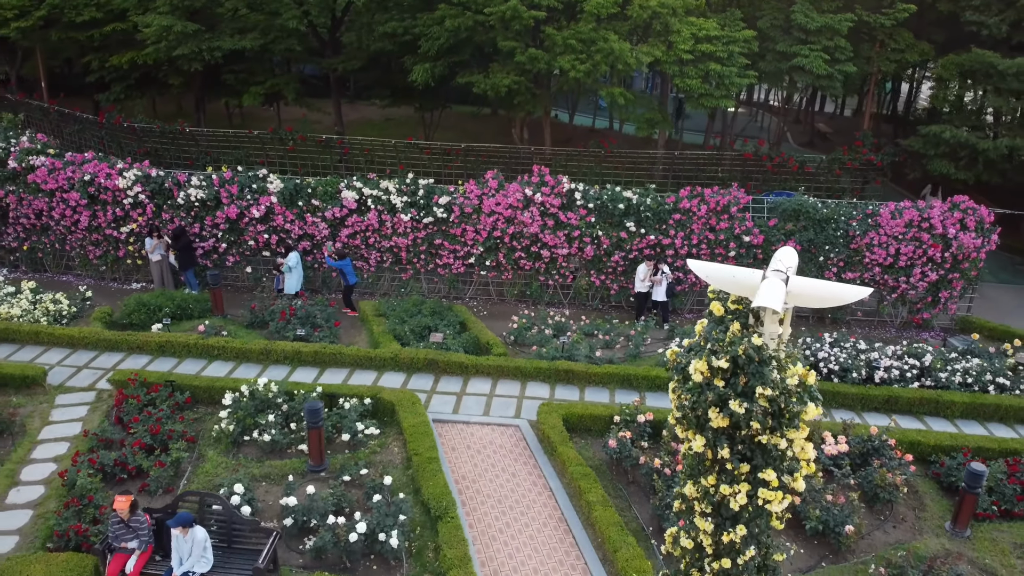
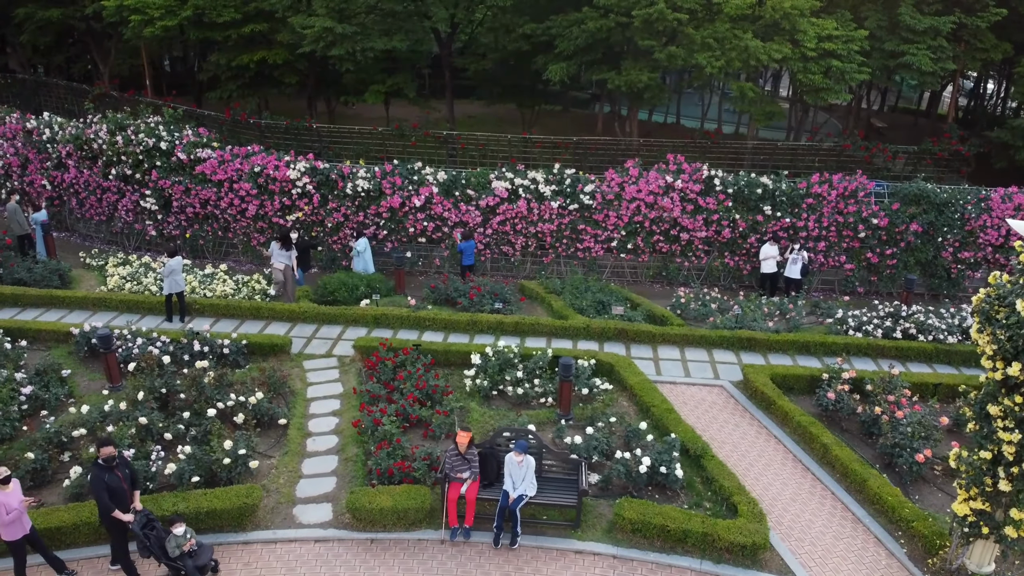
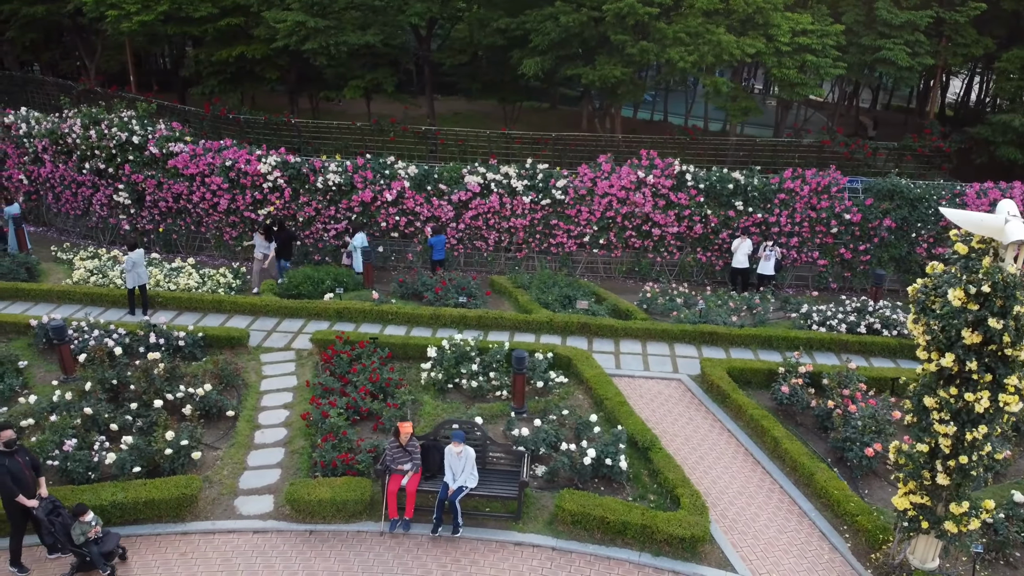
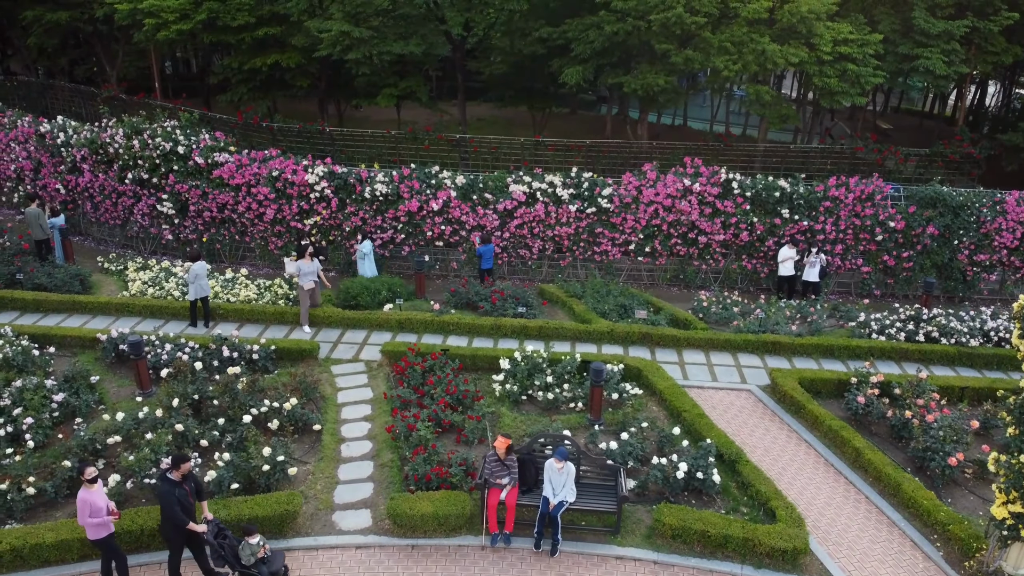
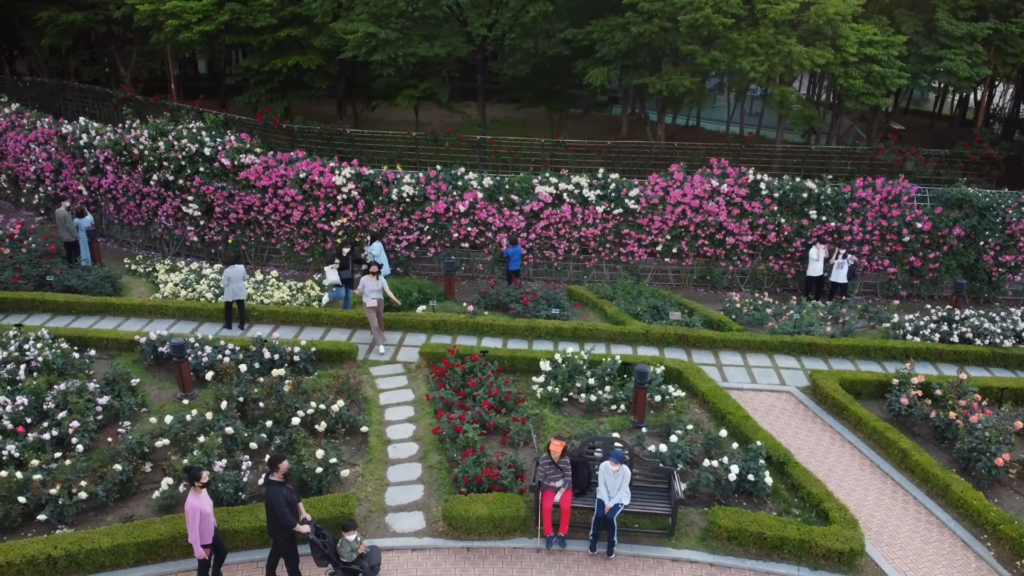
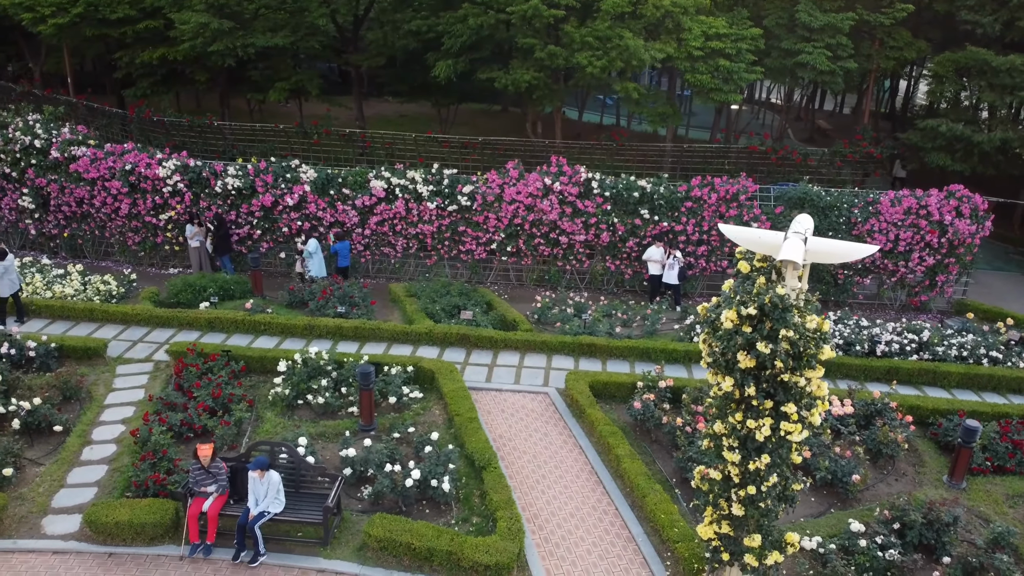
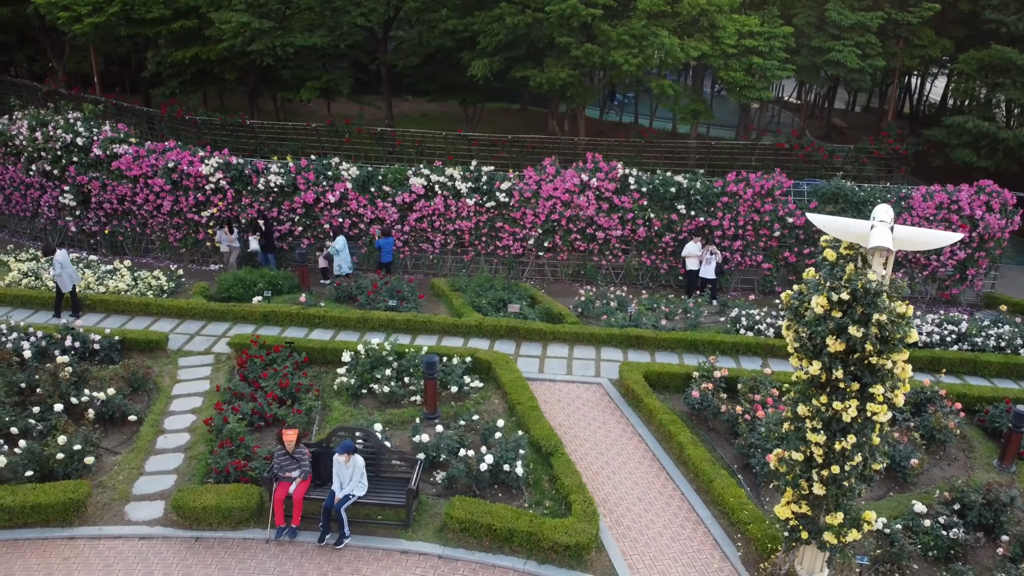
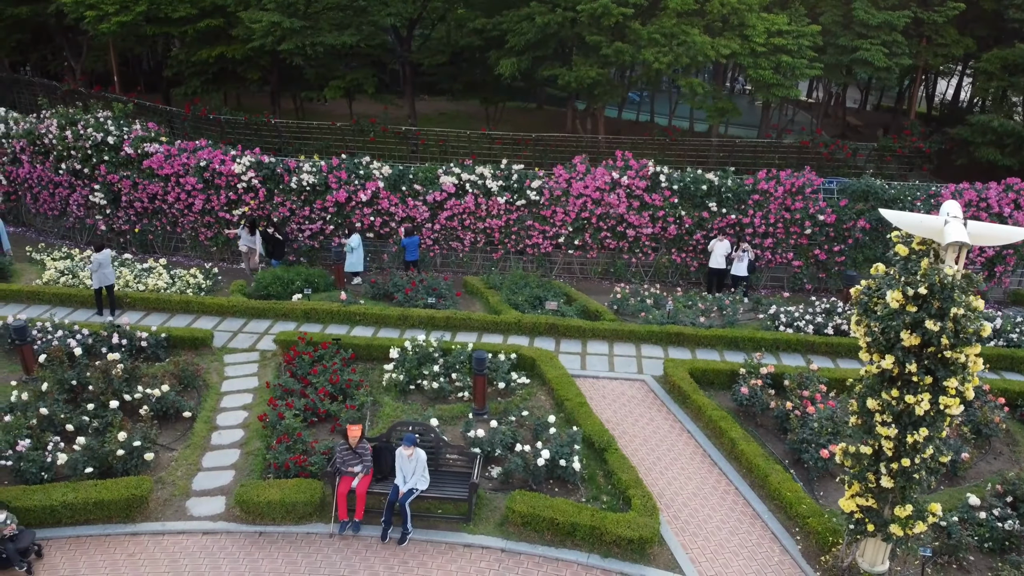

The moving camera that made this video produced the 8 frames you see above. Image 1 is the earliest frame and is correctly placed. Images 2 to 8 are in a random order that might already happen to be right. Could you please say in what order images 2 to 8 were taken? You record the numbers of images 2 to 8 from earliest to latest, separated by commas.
6, 7, 8, 3, 2, 4, 5
